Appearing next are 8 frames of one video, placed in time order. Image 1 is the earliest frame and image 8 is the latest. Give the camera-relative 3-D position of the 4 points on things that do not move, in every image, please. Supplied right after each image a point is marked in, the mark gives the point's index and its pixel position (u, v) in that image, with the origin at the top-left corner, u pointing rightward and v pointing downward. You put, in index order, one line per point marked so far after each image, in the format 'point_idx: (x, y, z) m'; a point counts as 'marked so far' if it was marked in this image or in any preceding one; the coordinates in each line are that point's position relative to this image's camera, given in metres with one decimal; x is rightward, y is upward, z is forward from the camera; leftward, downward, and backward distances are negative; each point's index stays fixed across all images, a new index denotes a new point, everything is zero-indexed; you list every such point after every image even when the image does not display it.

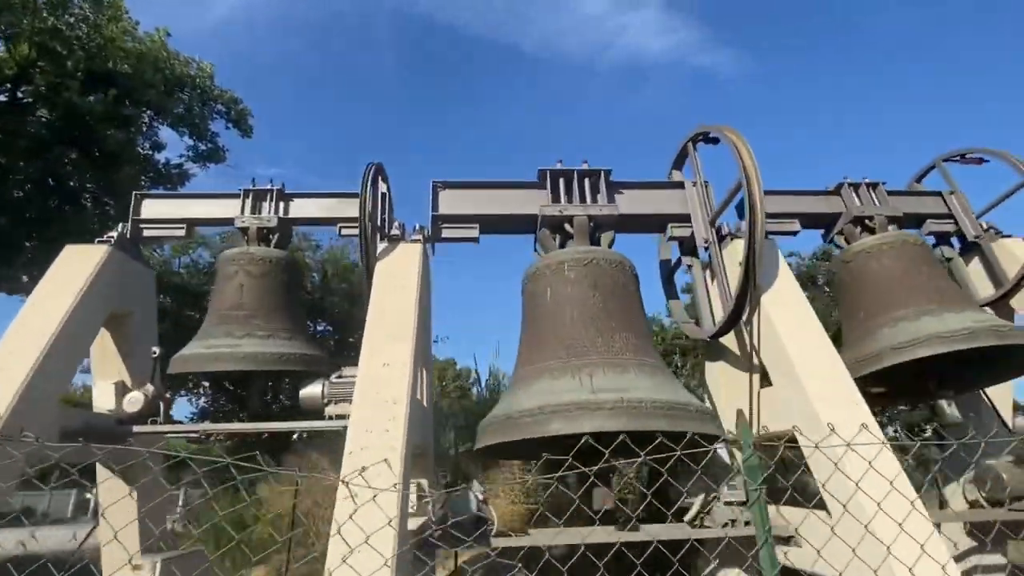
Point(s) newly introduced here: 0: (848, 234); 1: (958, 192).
0: (+2.4, +0.4, +3.8) m
1: (+3.3, +0.7, +3.9) m
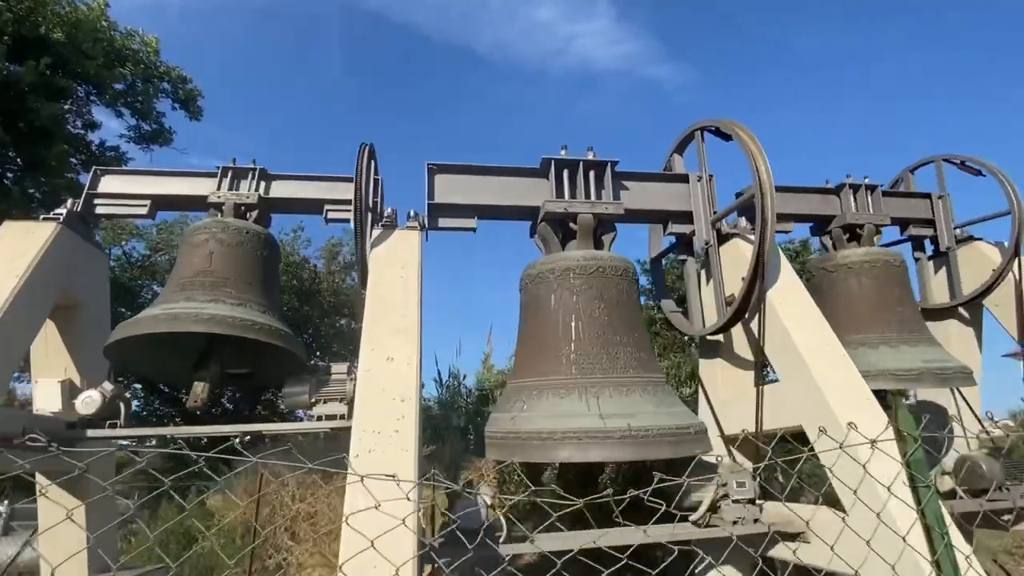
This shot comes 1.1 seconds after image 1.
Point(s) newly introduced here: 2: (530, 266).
0: (+2.4, +0.4, +3.9) m
1: (+3.3, +0.7, +4.0) m
2: (+0.1, +0.2, +3.1) m
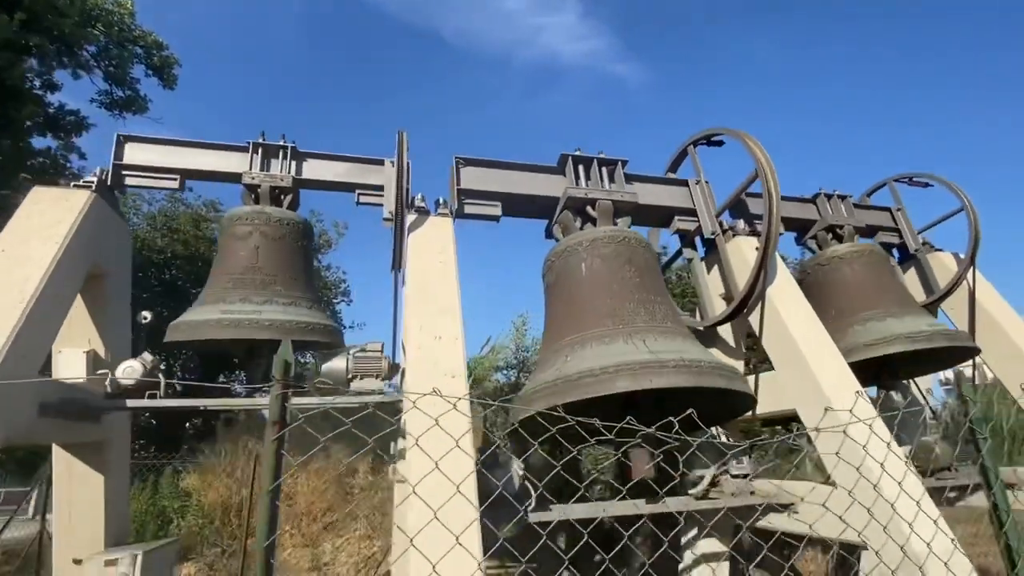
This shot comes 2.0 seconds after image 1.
0: (+2.5, +0.4, +4.2) m
1: (+3.4, +0.7, +4.5) m
2: (+0.3, +0.2, +3.3) m
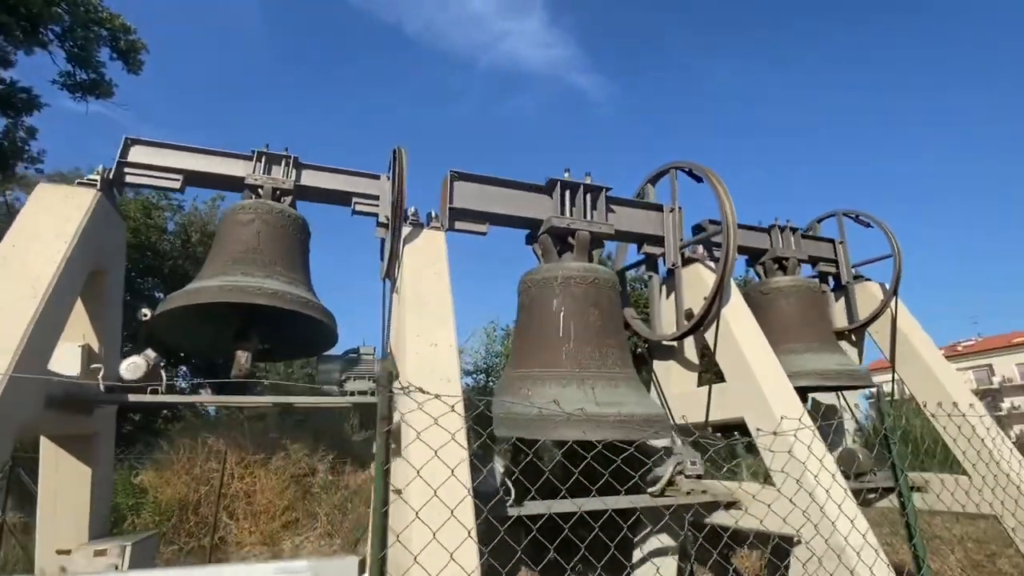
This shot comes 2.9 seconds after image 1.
0: (+2.3, +0.2, +4.7) m
1: (+3.2, +0.4, +5.0) m
2: (+0.2, +0.1, +3.6) m
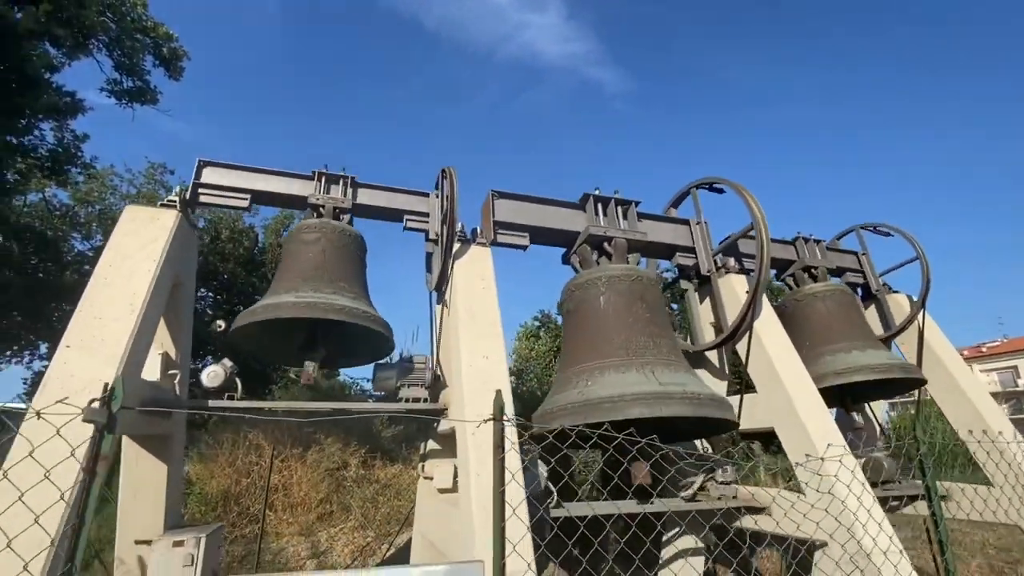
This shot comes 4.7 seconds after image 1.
0: (+2.7, +0.1, +4.9) m
1: (+3.5, +0.3, +5.1) m
2: (+0.5, 0.0, +3.8) m
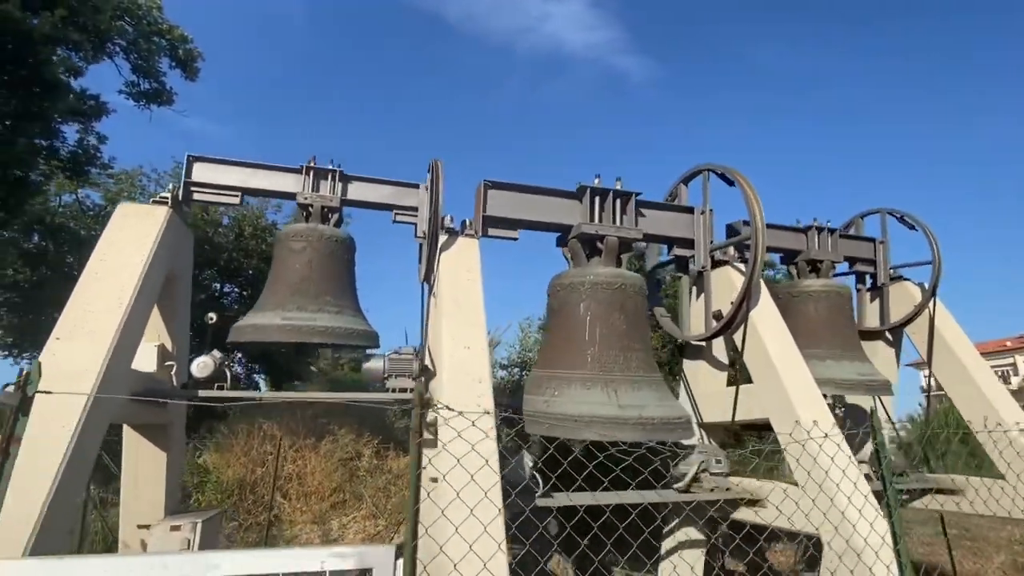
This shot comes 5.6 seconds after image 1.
0: (+2.6, +0.2, +4.7) m
1: (+3.5, +0.4, +5.0) m
2: (+0.4, +0.1, +3.8) m
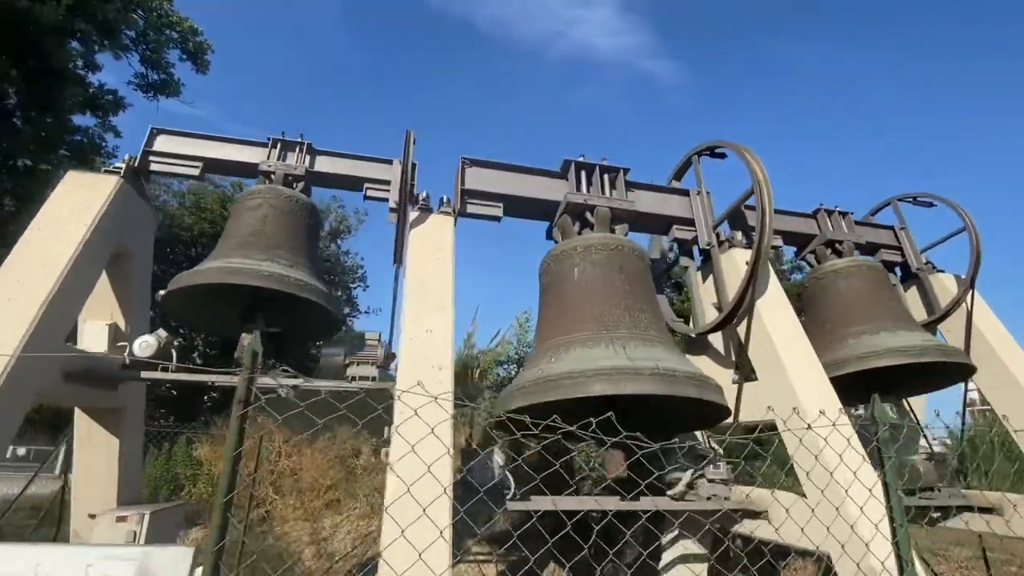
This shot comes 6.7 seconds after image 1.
0: (+2.5, +0.3, +4.3) m
1: (+3.4, +0.5, +4.5) m
2: (+0.2, +0.2, +3.4) m
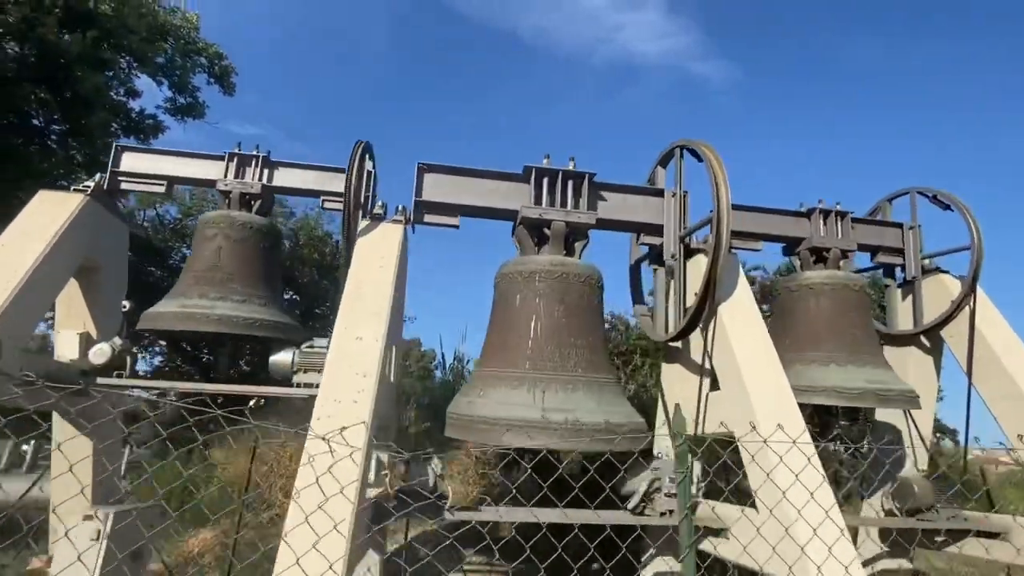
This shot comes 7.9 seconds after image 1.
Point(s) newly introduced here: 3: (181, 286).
0: (+2.3, +0.2, +4.0) m
1: (+3.2, +0.5, +4.1) m
2: (-0.1, +0.2, +3.4) m
3: (-2.0, +0.1, +3.2) m
